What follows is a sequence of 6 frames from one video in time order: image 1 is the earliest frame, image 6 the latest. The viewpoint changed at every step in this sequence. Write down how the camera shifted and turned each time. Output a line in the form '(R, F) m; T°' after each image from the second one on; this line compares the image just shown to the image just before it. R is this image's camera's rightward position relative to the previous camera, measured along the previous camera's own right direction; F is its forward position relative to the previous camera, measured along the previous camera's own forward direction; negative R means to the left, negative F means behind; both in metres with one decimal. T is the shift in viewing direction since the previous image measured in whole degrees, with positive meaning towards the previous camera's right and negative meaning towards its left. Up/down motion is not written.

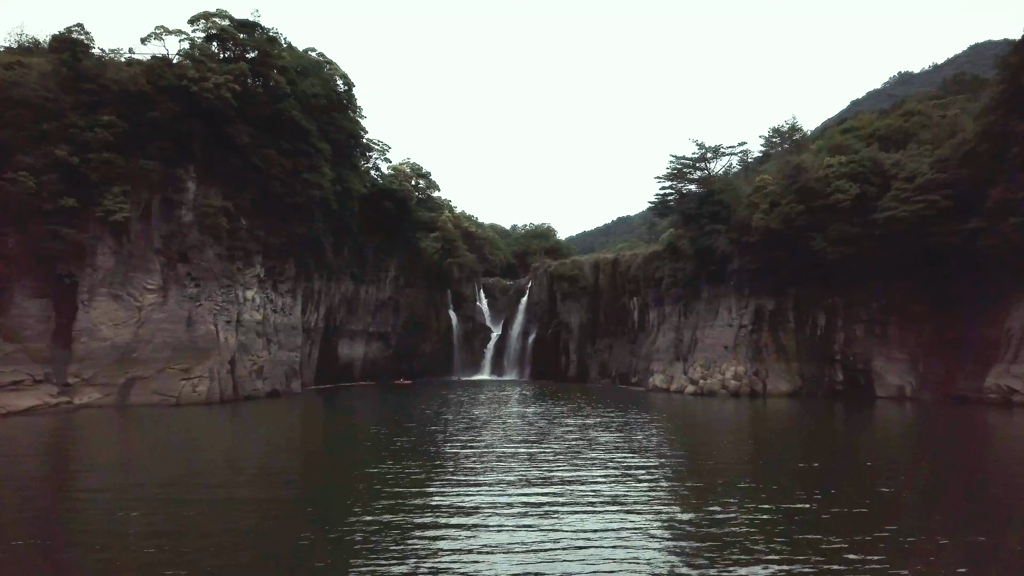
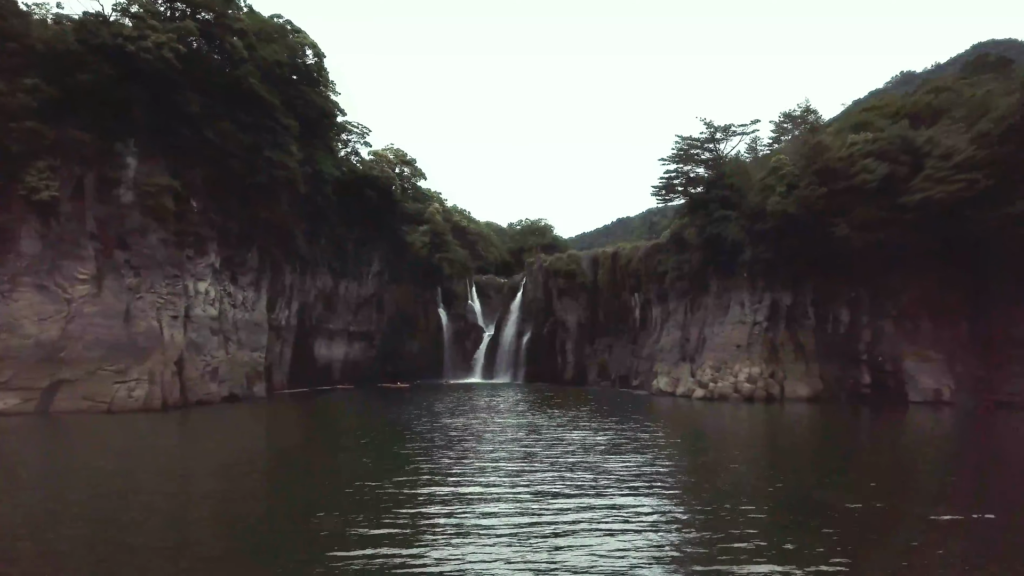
(+0.5, +3.7) m; 0°
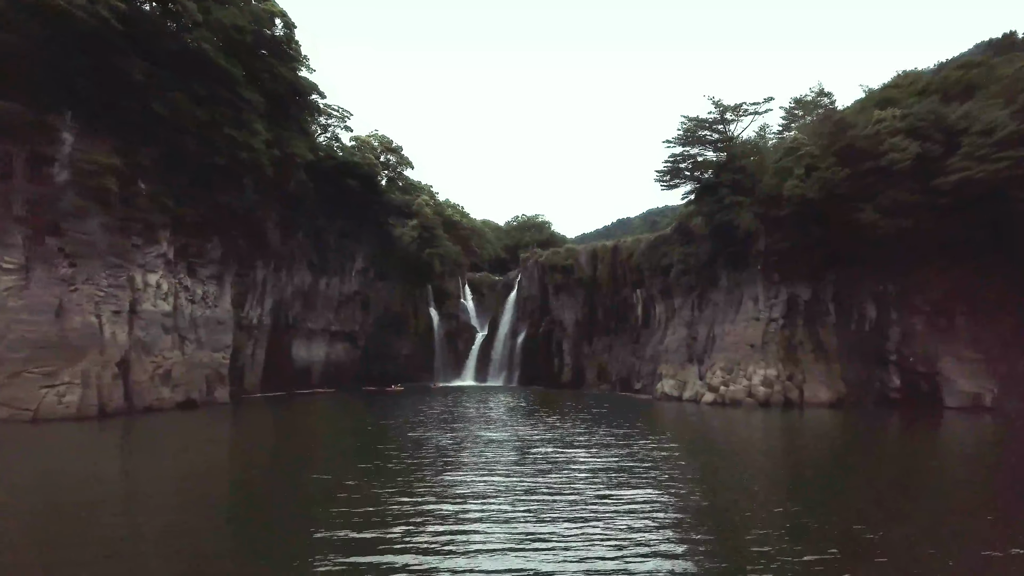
(+0.4, +3.2) m; 0°
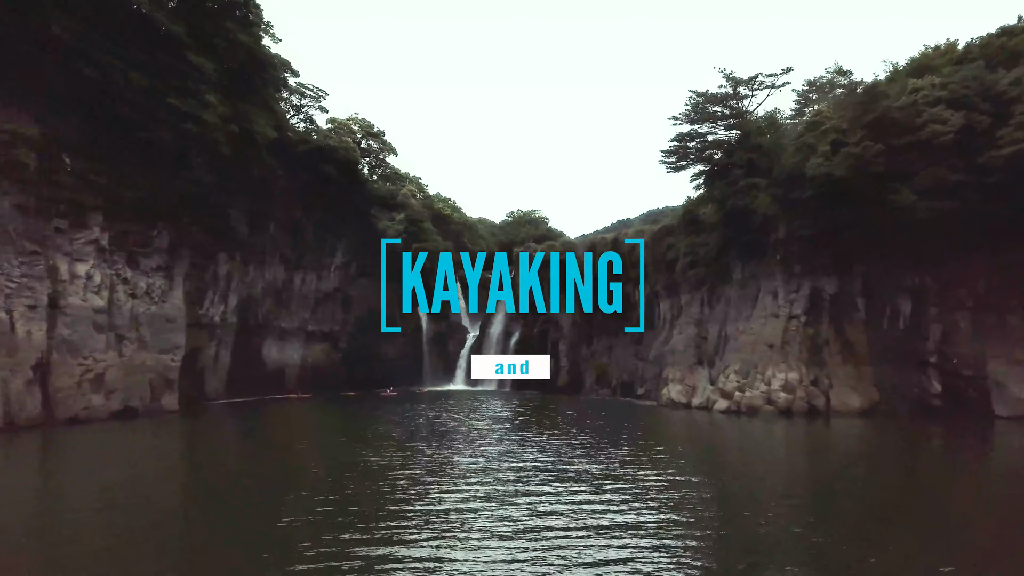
(+0.4, +3.5) m; 0°
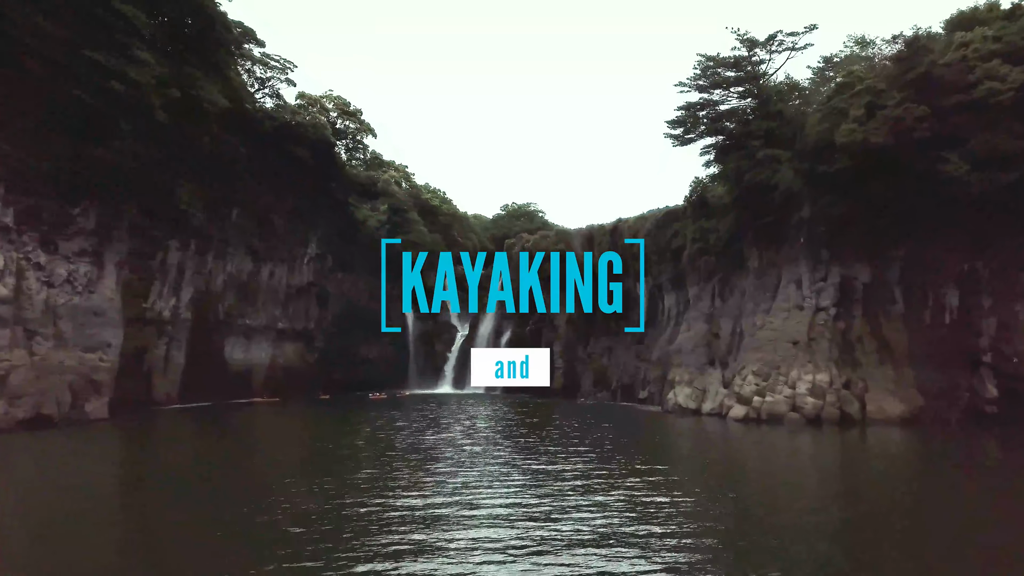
(+0.5, +3.7) m; 0°
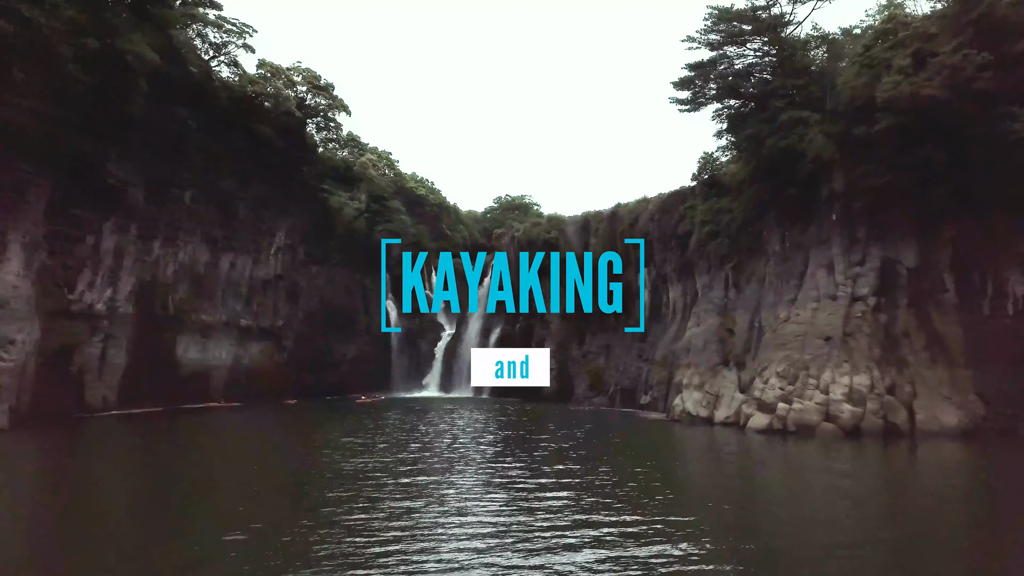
(+0.5, +3.7) m; 0°
